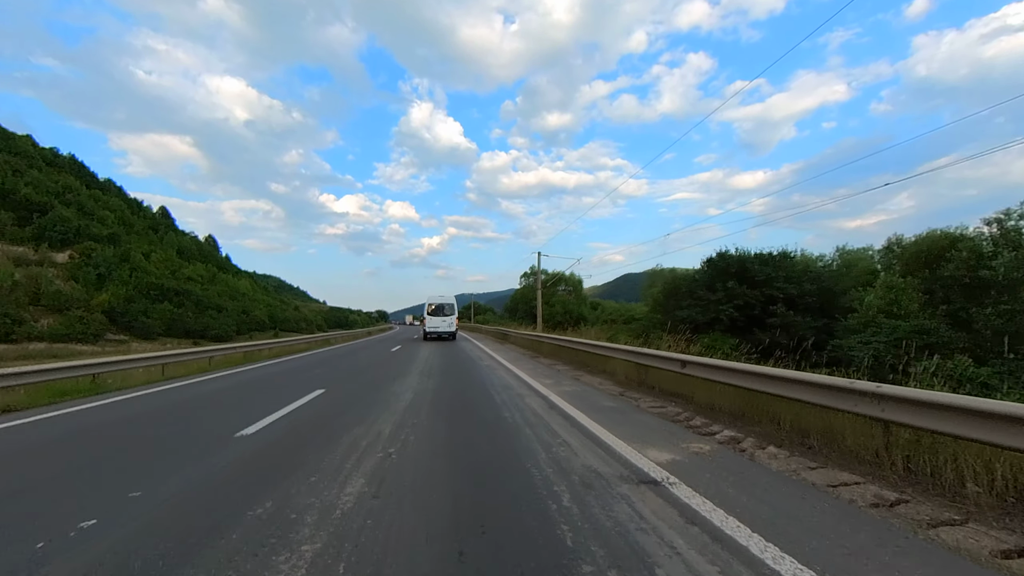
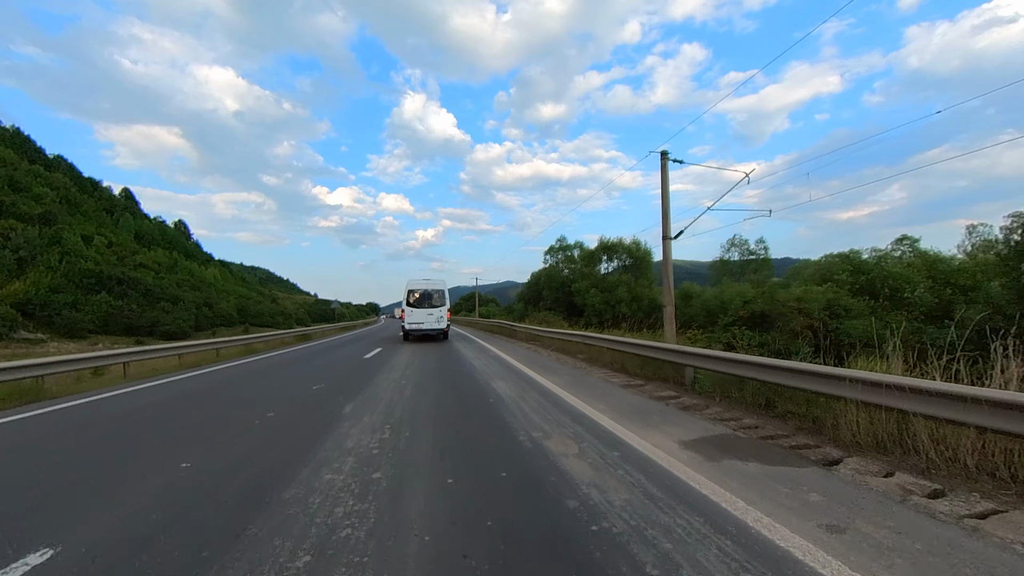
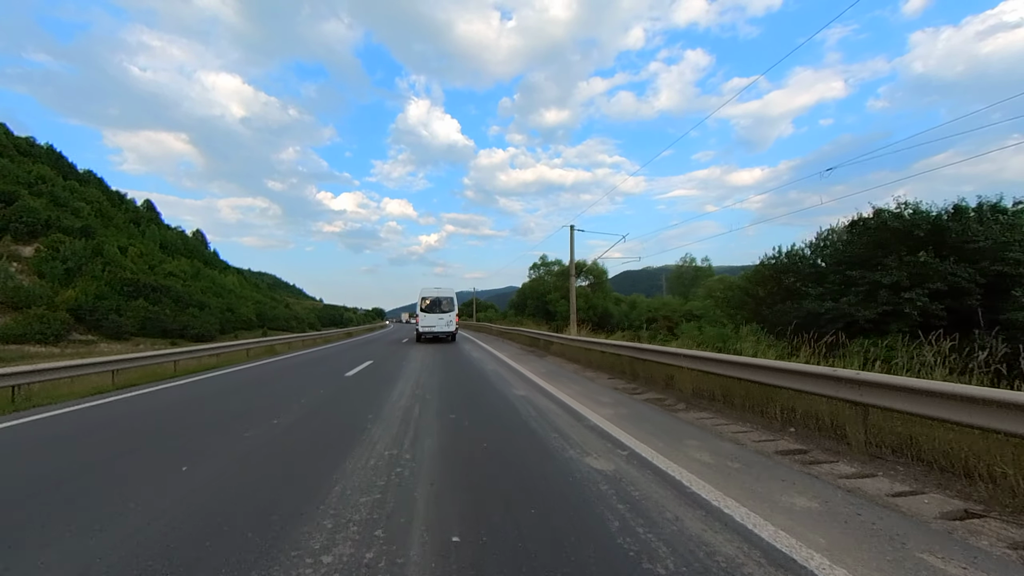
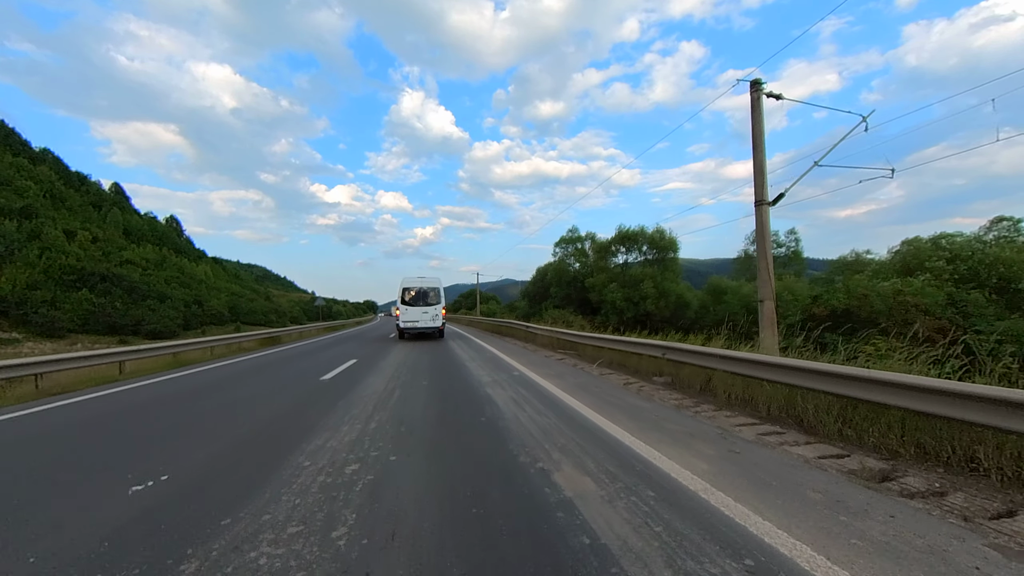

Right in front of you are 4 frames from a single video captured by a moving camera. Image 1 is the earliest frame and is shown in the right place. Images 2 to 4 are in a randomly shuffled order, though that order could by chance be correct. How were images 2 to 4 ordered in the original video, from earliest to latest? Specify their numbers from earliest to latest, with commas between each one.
3, 2, 4
